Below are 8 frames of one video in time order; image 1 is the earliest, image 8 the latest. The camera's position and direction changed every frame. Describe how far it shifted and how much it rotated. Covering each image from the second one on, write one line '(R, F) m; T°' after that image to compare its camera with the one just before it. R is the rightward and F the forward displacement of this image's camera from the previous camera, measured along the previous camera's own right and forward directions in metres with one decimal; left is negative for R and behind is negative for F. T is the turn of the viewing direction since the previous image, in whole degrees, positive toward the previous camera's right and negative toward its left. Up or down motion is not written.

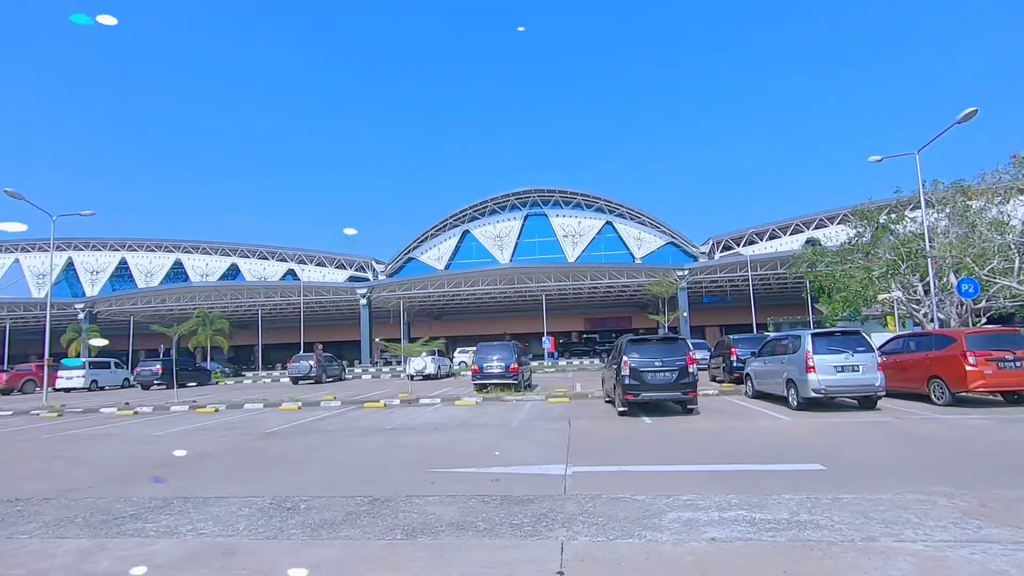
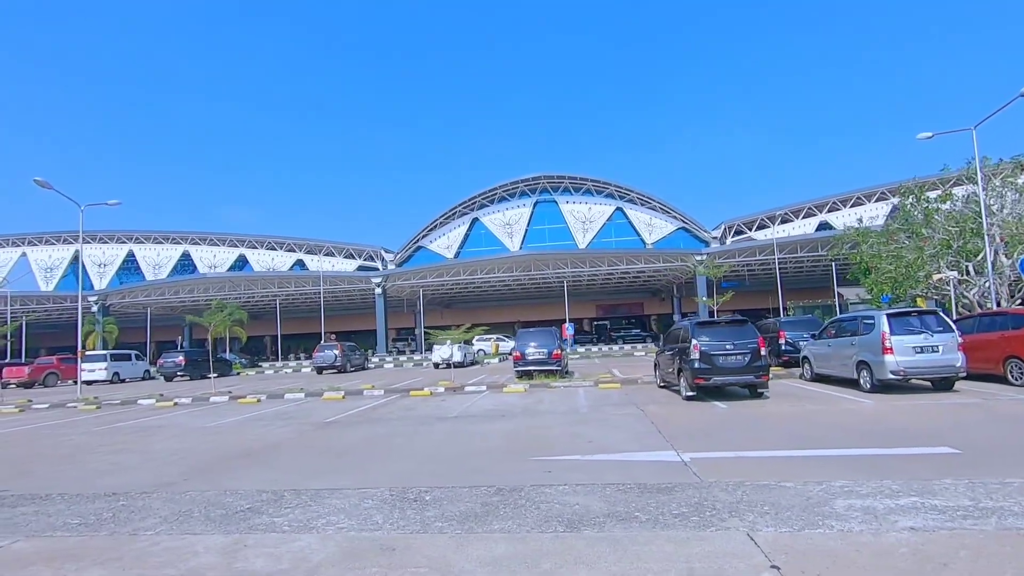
(-1.5, +0.4) m; 0°
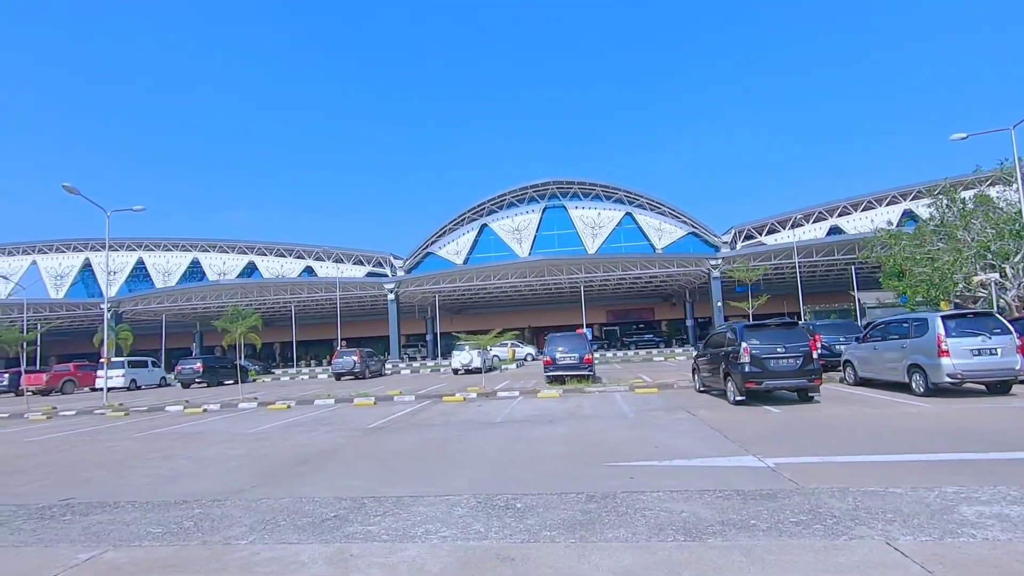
(-1.0, +0.2) m; 0°
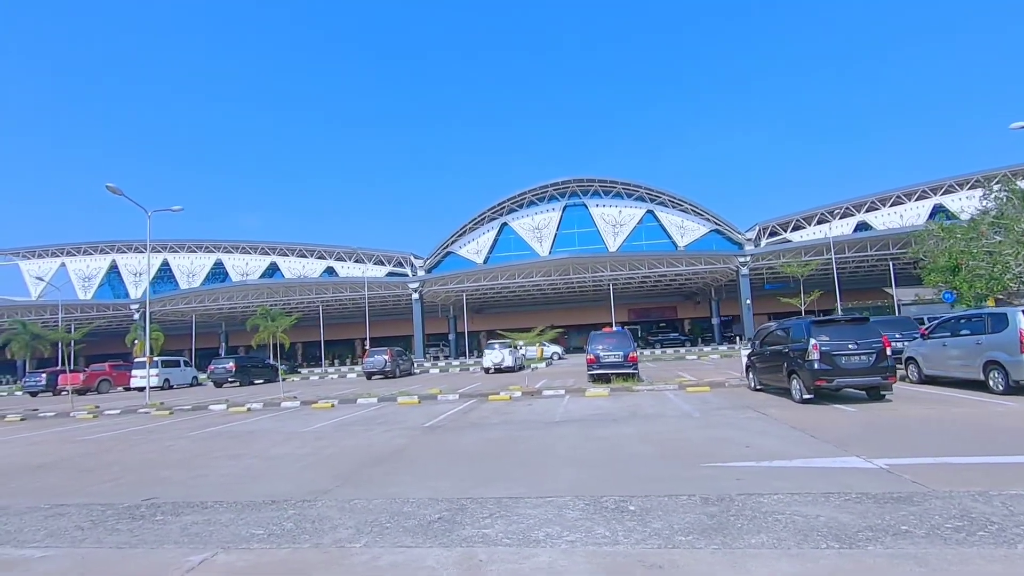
(-1.0, +0.3) m; -2°
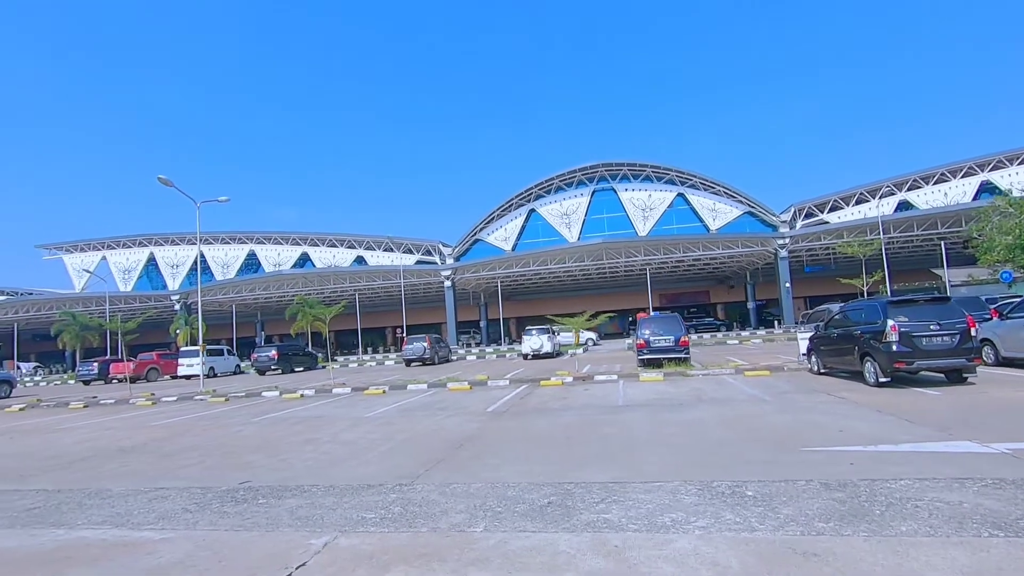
(-0.9, +0.2) m; -2°
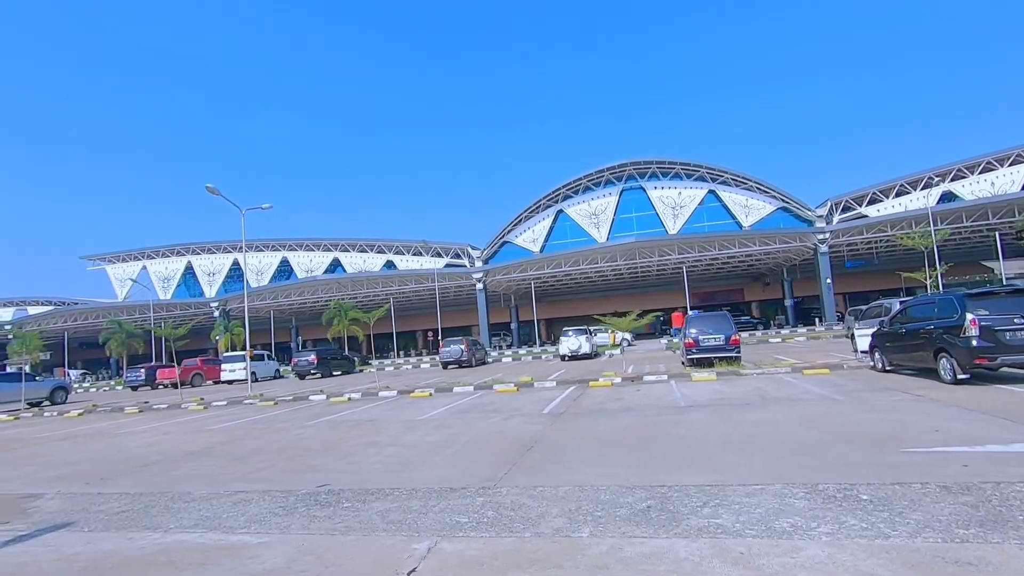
(-0.7, +0.1) m; -3°
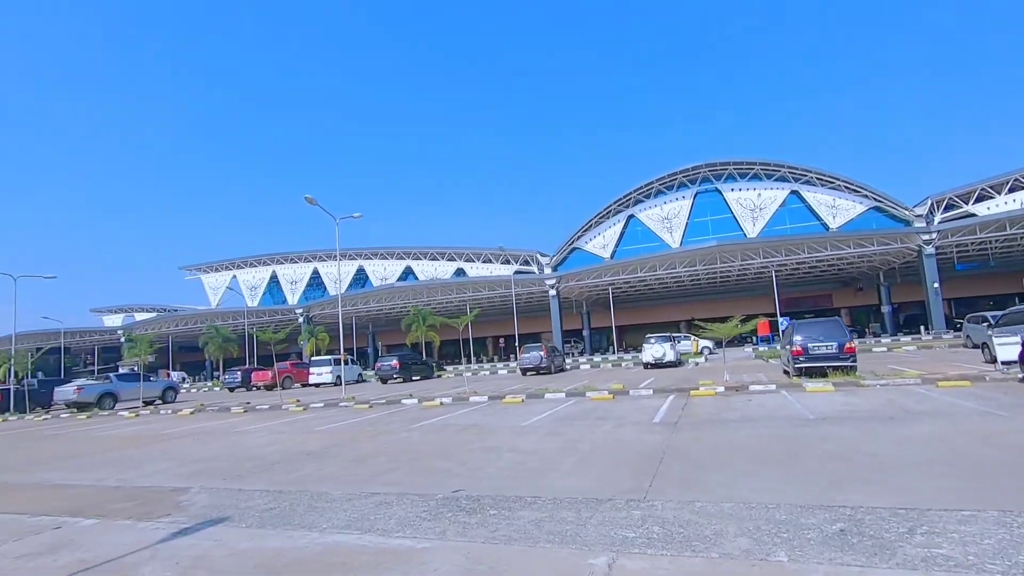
(-1.0, +0.2) m; -7°
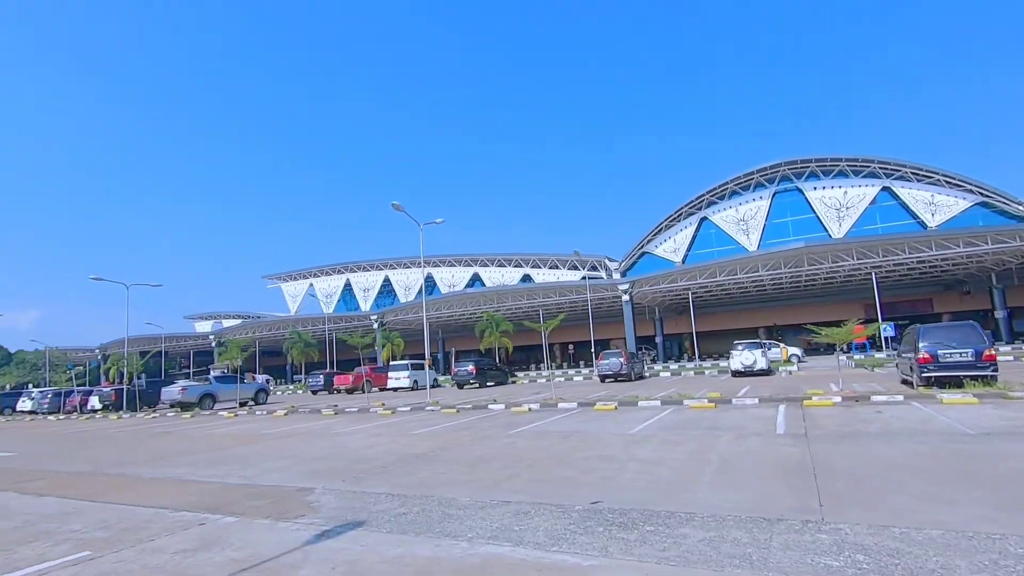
(-1.0, +0.4) m; -7°
